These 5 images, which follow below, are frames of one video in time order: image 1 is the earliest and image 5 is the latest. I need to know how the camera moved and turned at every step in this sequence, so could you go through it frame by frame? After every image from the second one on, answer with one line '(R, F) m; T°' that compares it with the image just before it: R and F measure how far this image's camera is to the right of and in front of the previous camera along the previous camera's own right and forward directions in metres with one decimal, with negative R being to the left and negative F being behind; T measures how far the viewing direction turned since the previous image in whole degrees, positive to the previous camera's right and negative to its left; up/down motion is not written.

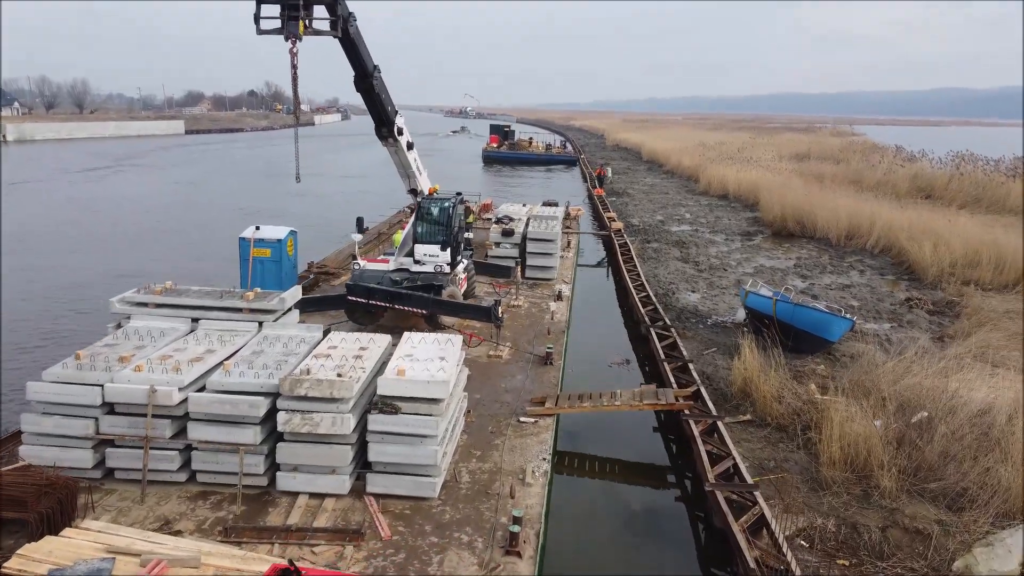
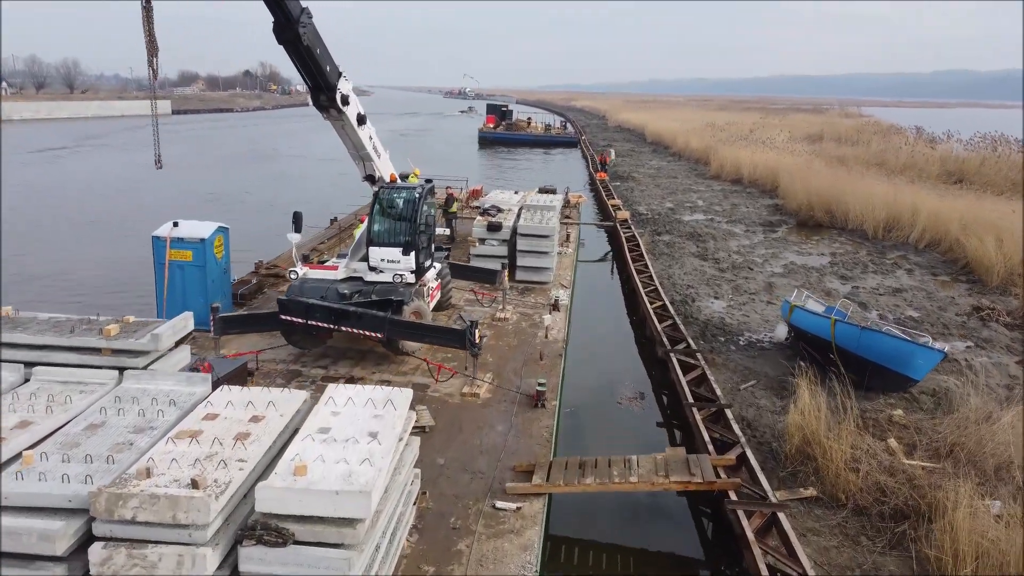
(+0.2, +2.2) m; 0°
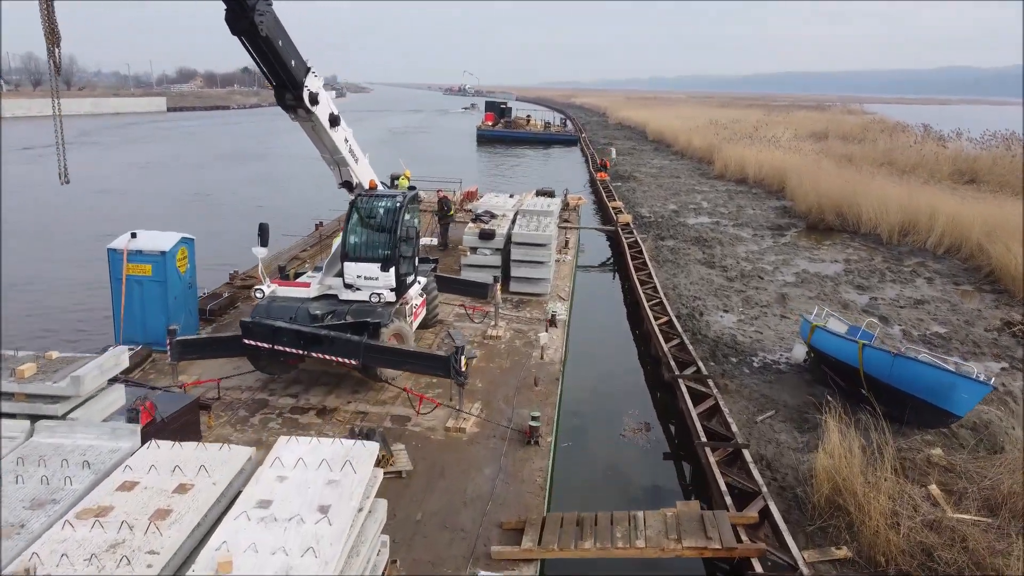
(+0.1, +0.8) m; 0°
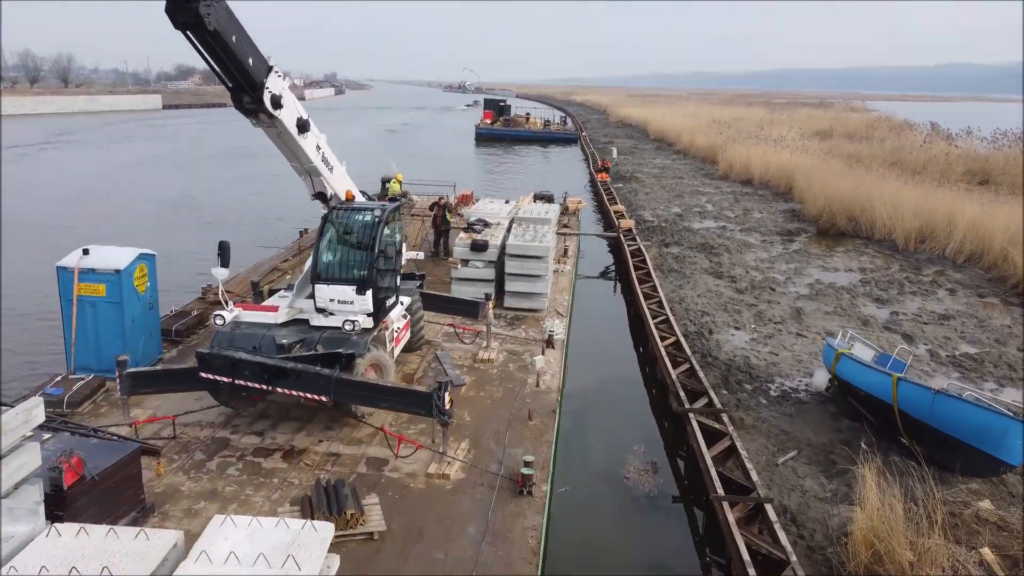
(+0.1, +0.7) m; 0°
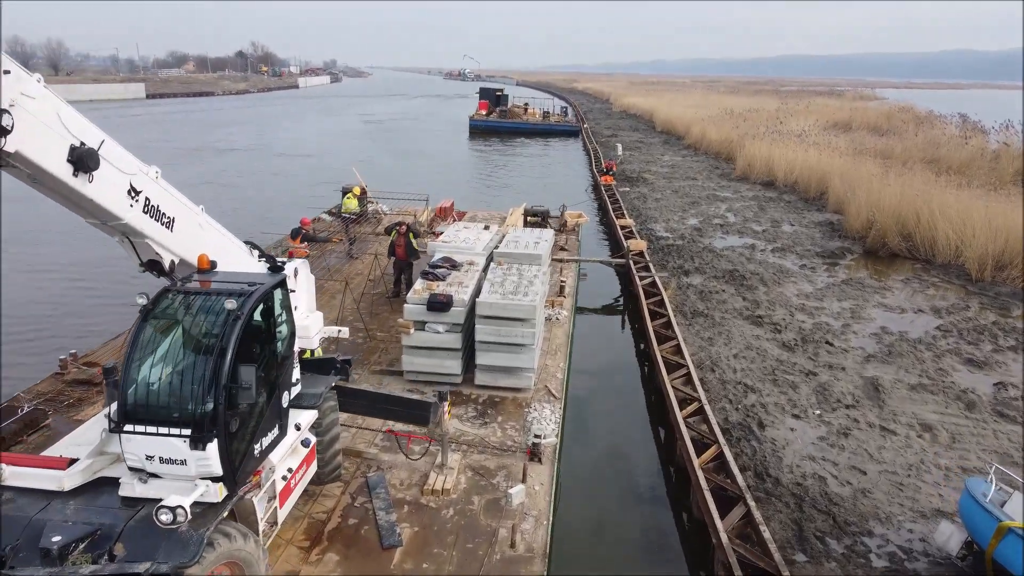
(+0.2, +2.6) m; 0°
